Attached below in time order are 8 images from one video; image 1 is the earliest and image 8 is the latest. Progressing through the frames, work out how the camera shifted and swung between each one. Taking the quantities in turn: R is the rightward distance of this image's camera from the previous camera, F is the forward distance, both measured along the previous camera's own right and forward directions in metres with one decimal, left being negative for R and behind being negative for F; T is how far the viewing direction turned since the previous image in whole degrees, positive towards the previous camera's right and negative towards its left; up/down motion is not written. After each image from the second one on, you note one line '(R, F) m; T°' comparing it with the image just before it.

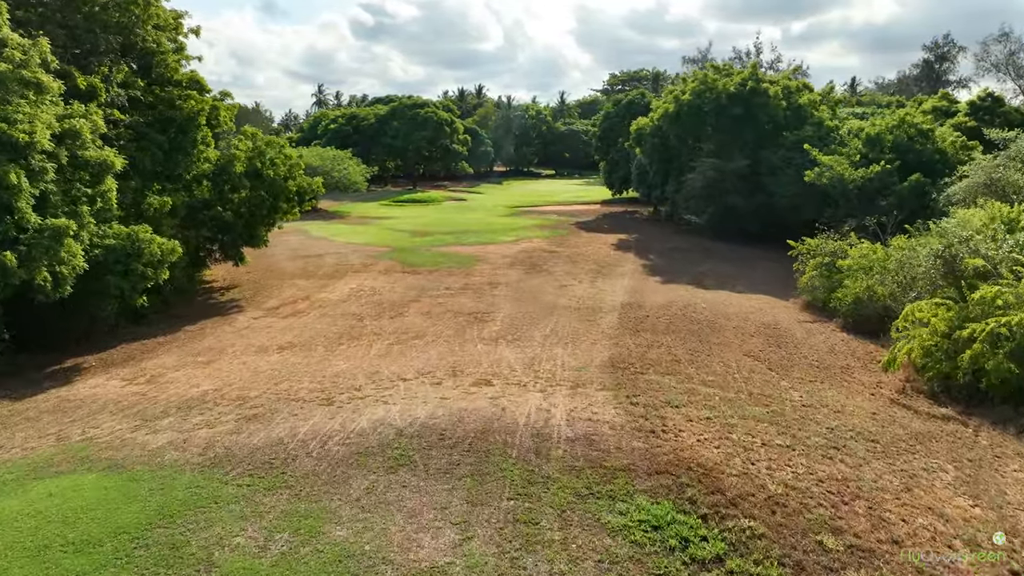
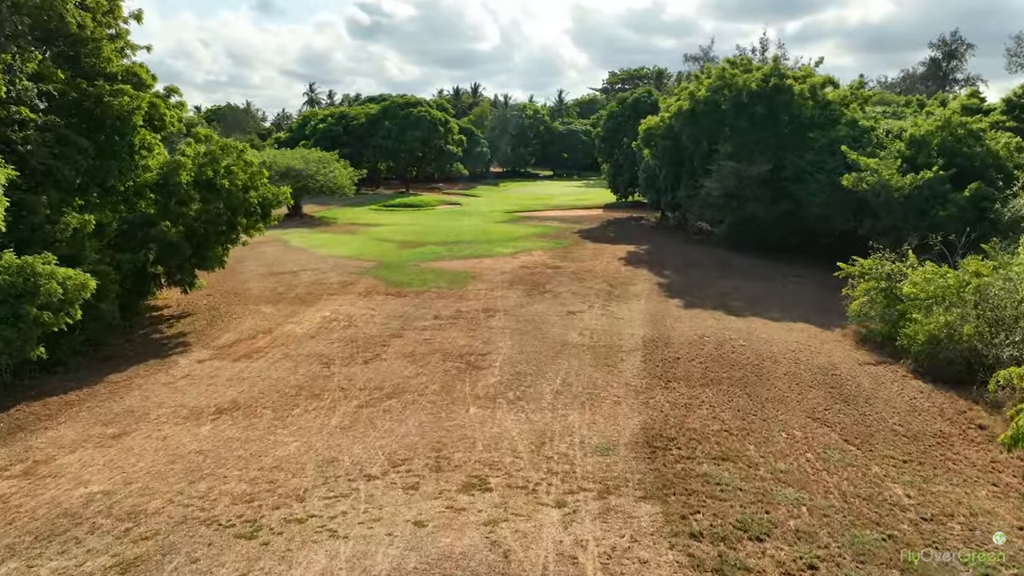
(-0.1, +2.6) m; 0°
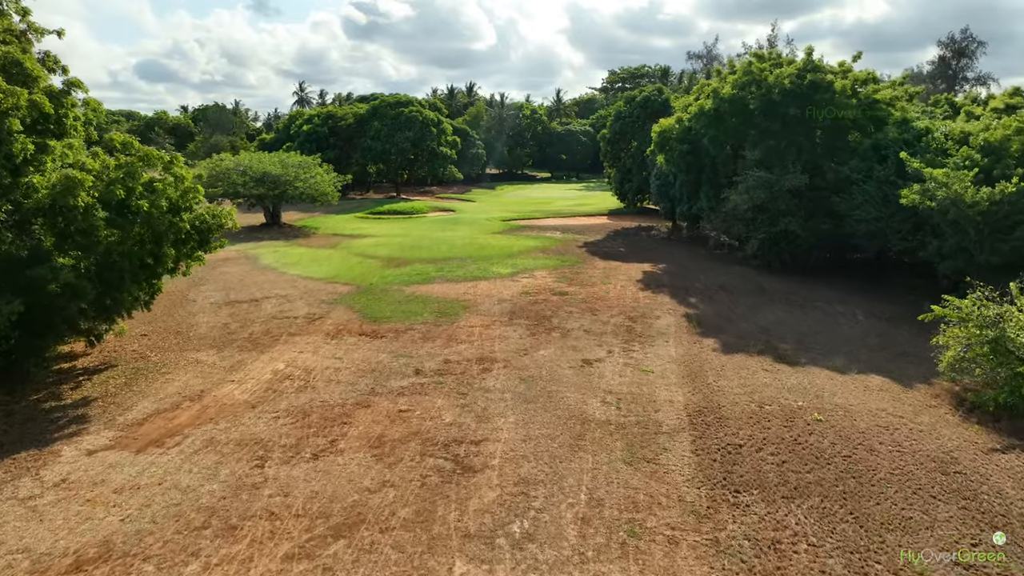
(-0.1, +3.2) m; 0°
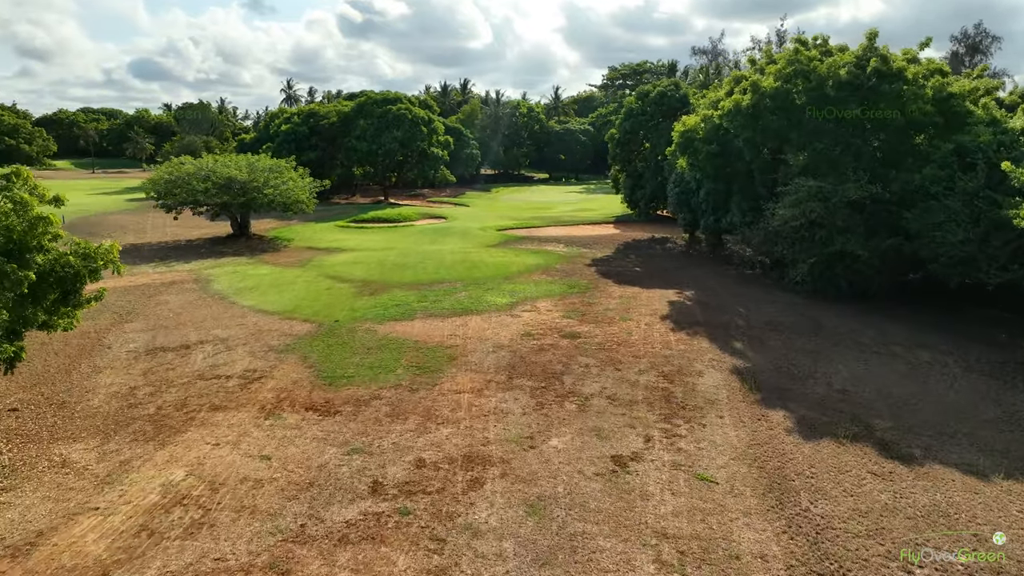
(-0.1, +3.9) m; 0°
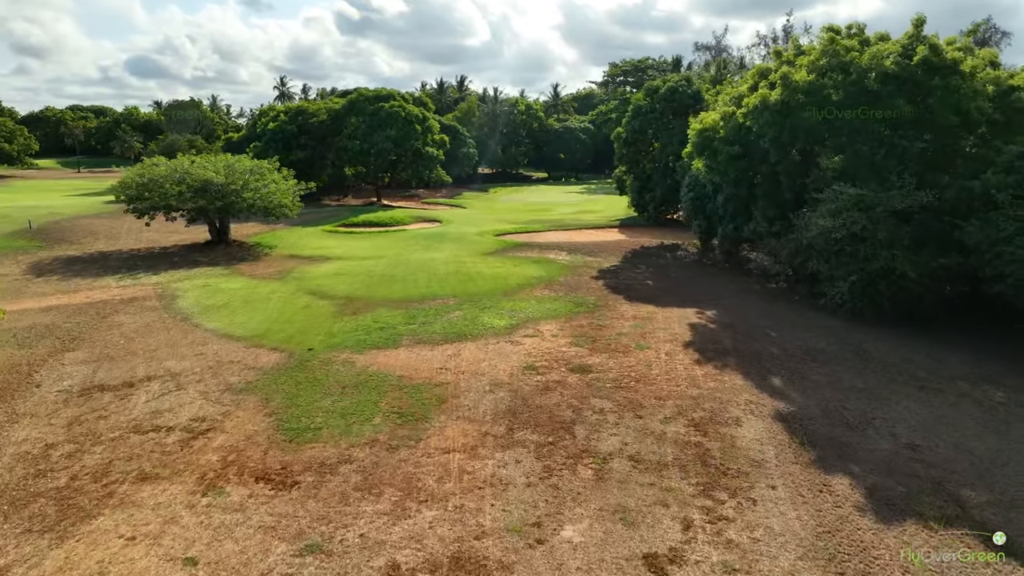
(0.0, +2.2) m; 0°
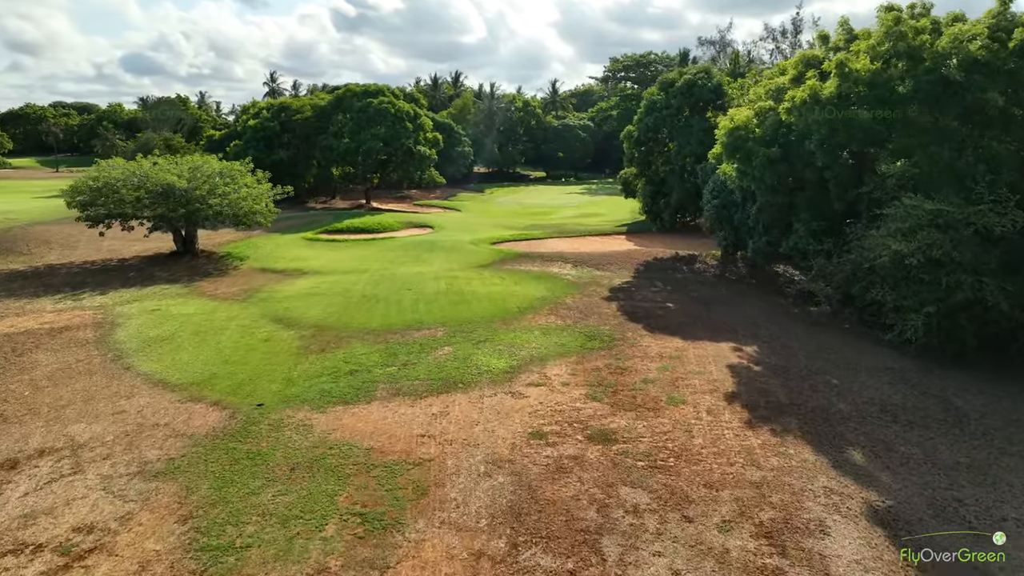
(-0.1, +3.0) m; 0°
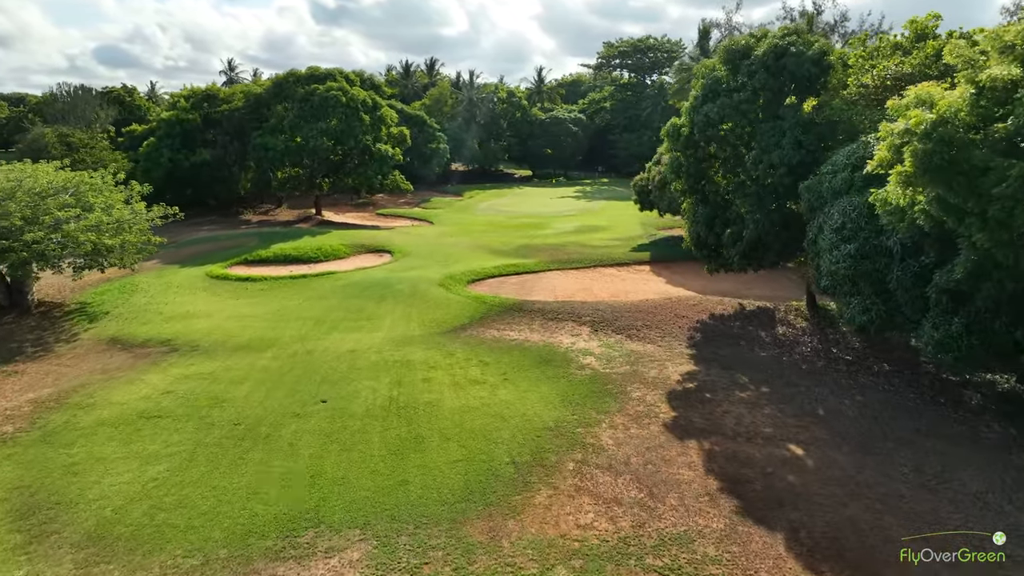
(-0.1, +8.9) m; +1°
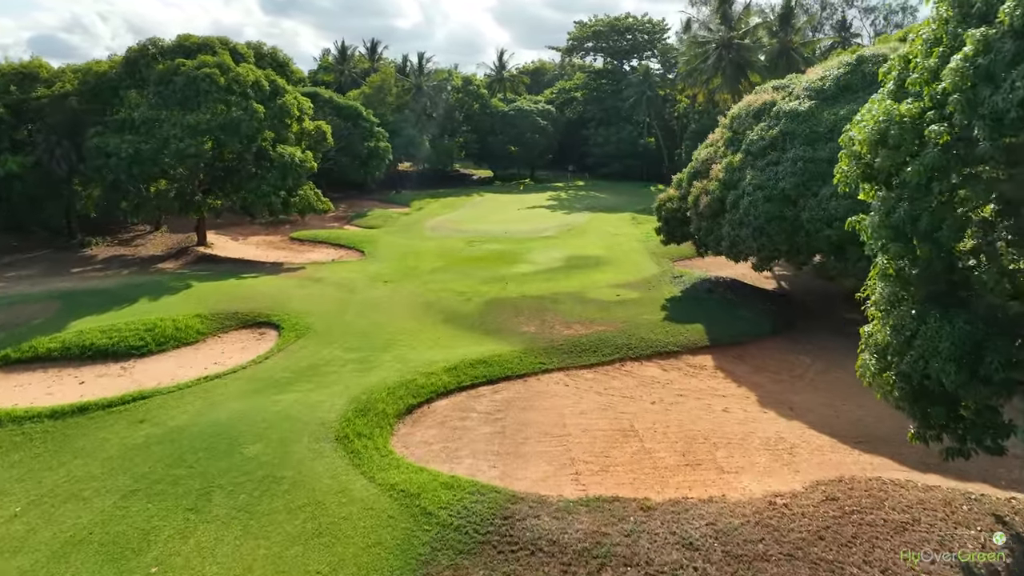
(-0.2, +10.9) m; +4°
